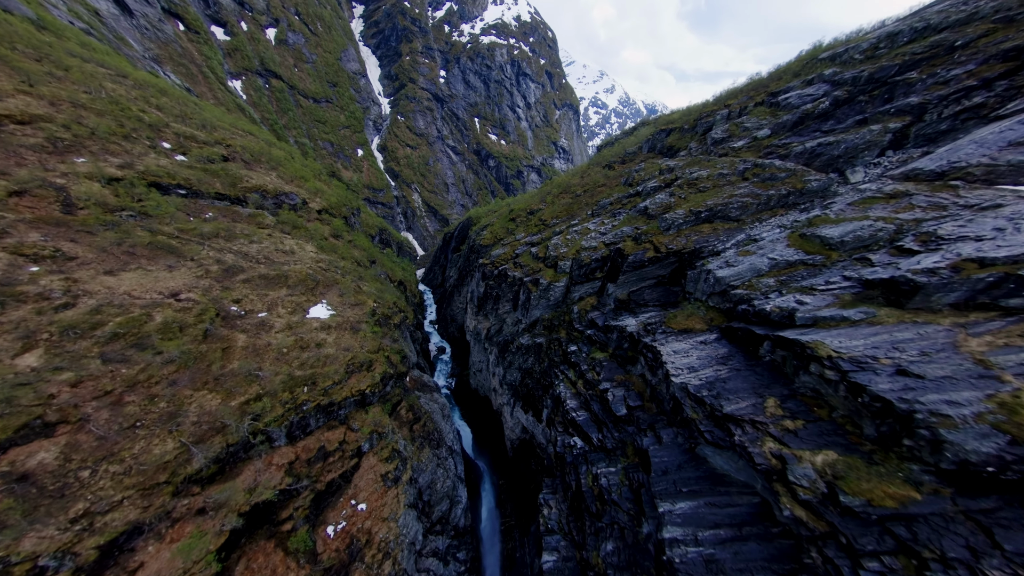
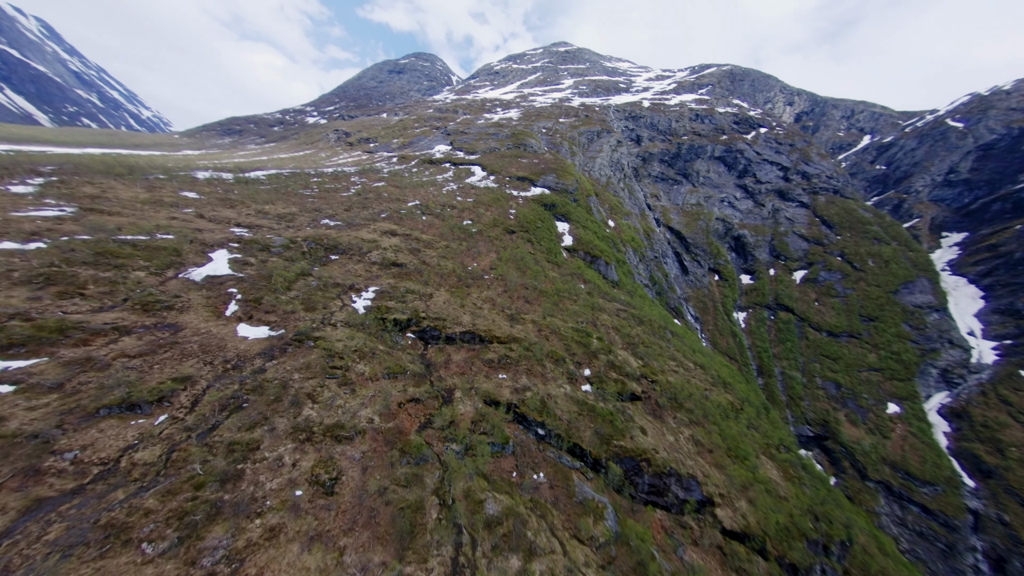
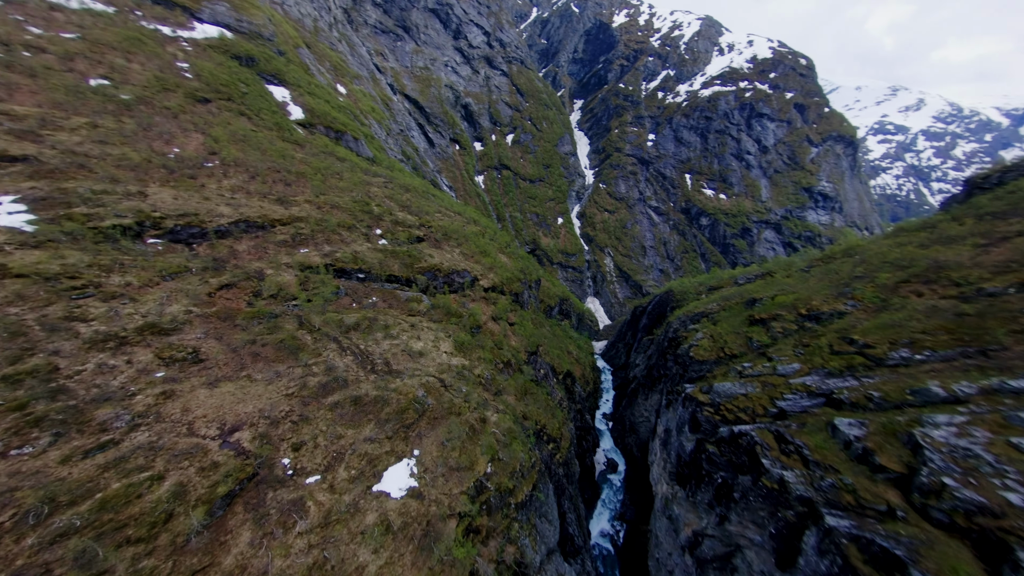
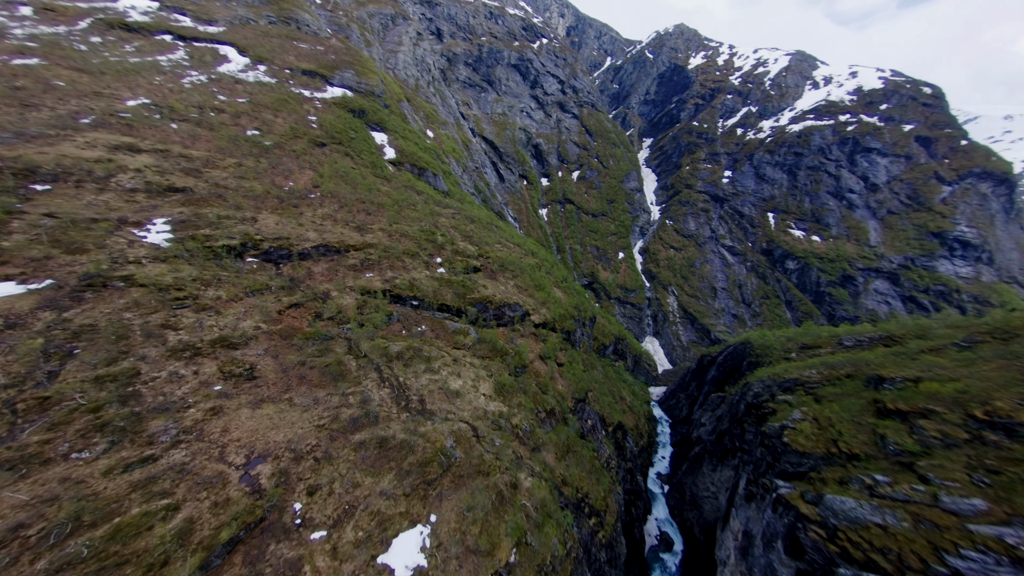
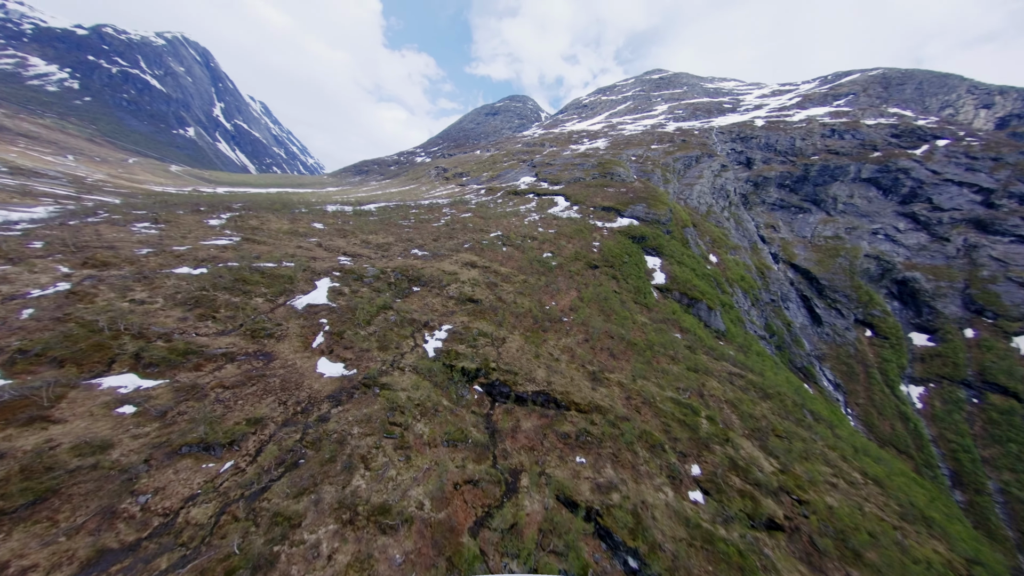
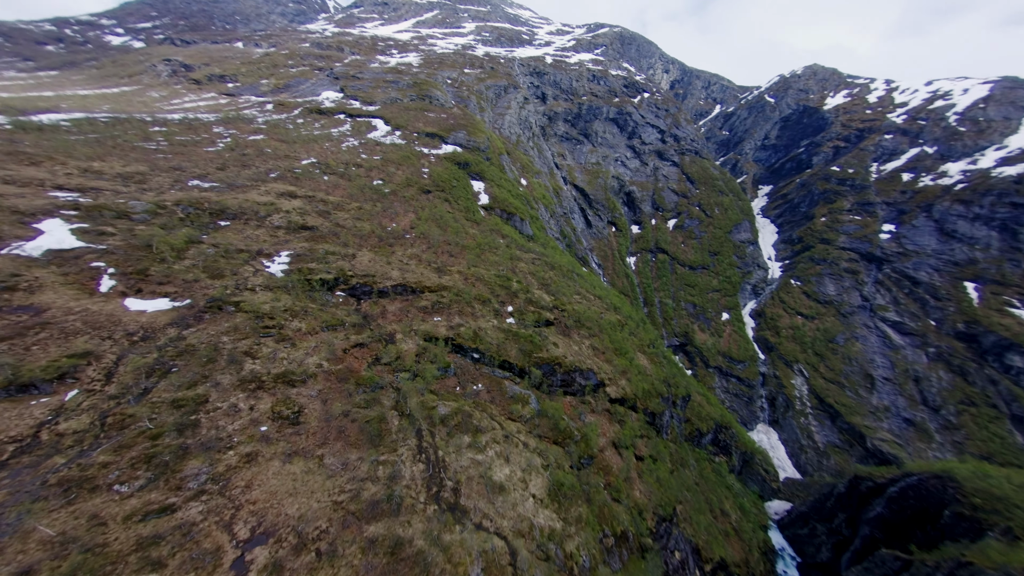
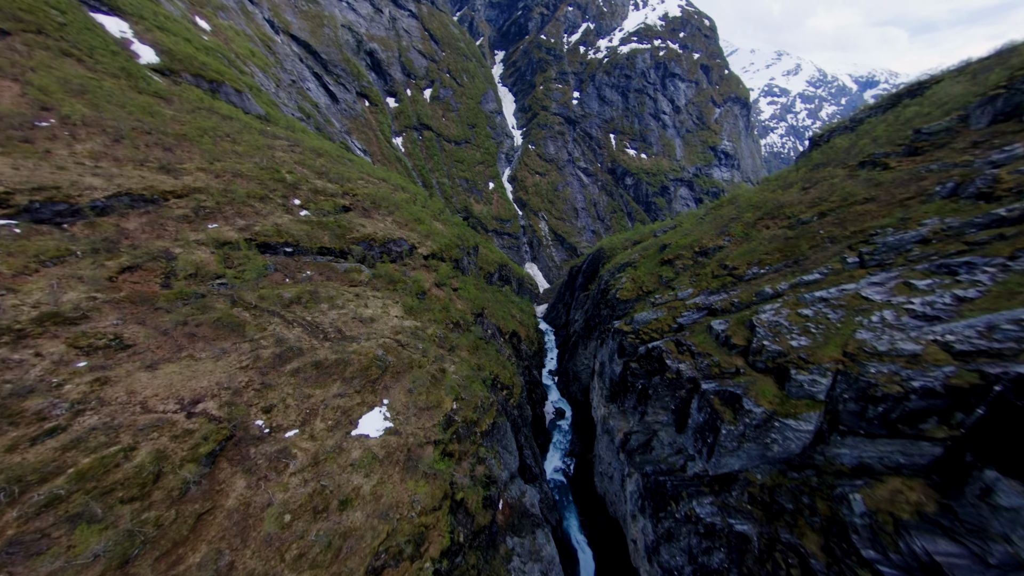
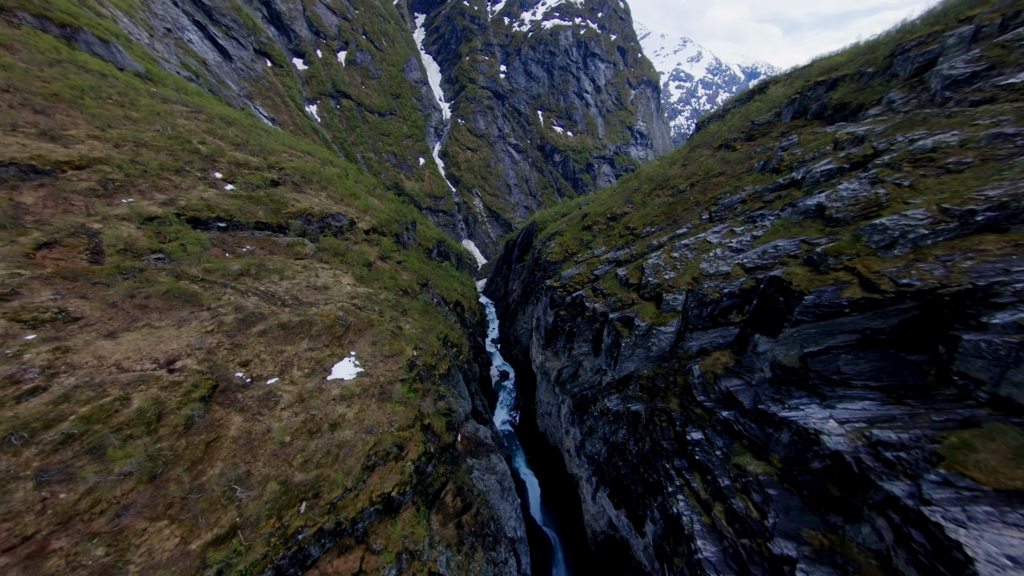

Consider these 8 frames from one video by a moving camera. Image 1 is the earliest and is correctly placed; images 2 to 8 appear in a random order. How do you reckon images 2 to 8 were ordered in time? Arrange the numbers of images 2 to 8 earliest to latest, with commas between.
8, 7, 3, 4, 6, 2, 5
